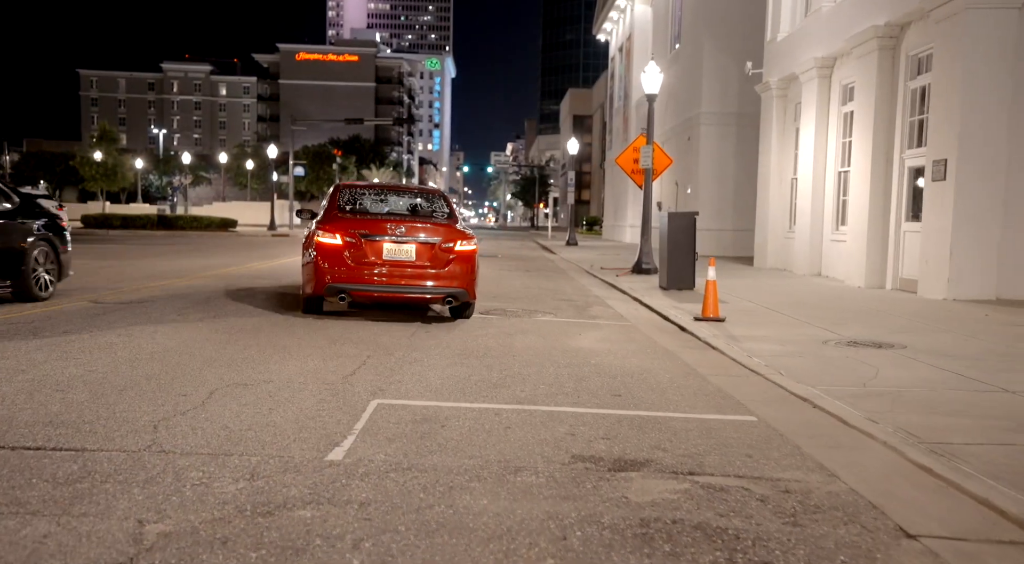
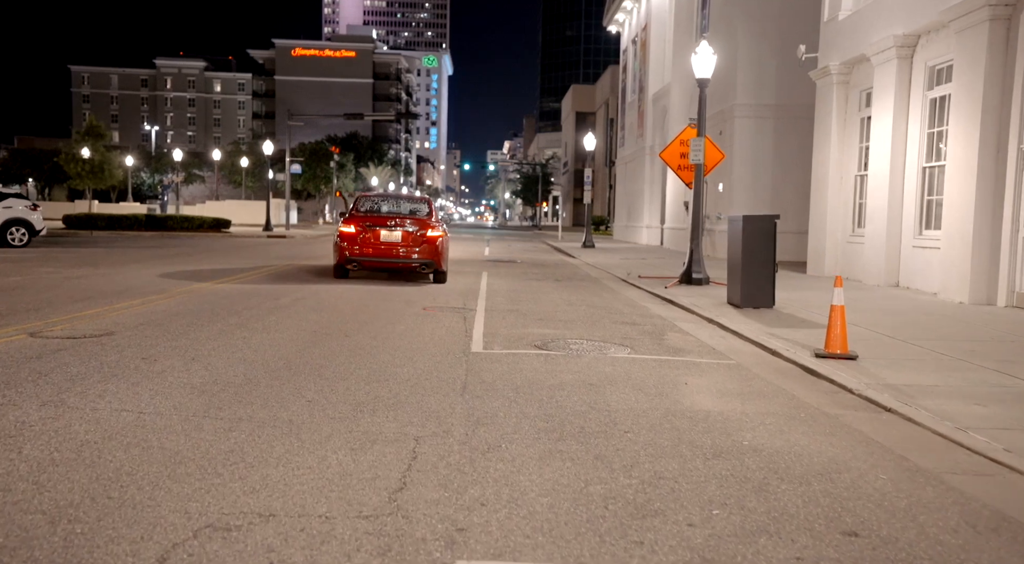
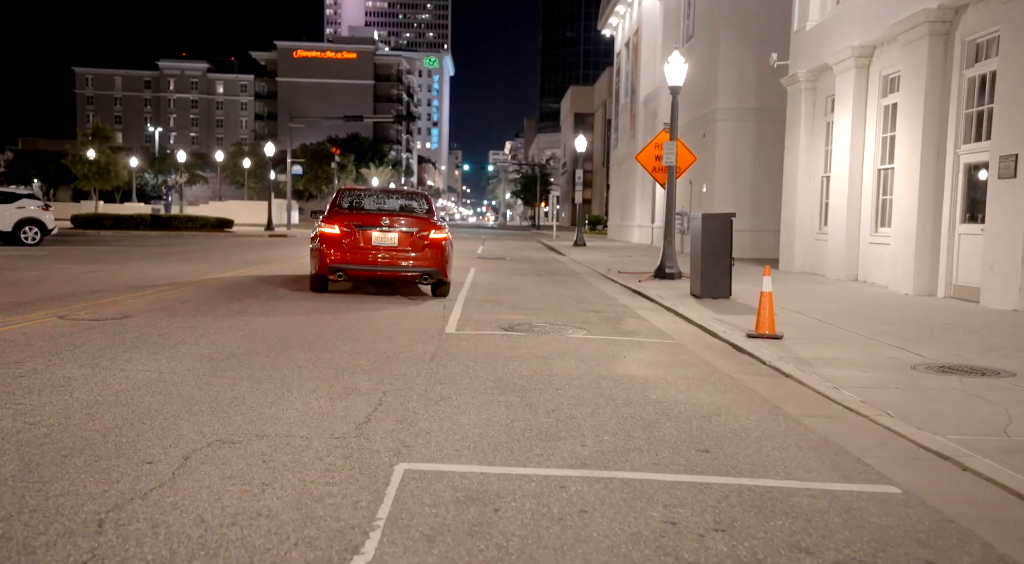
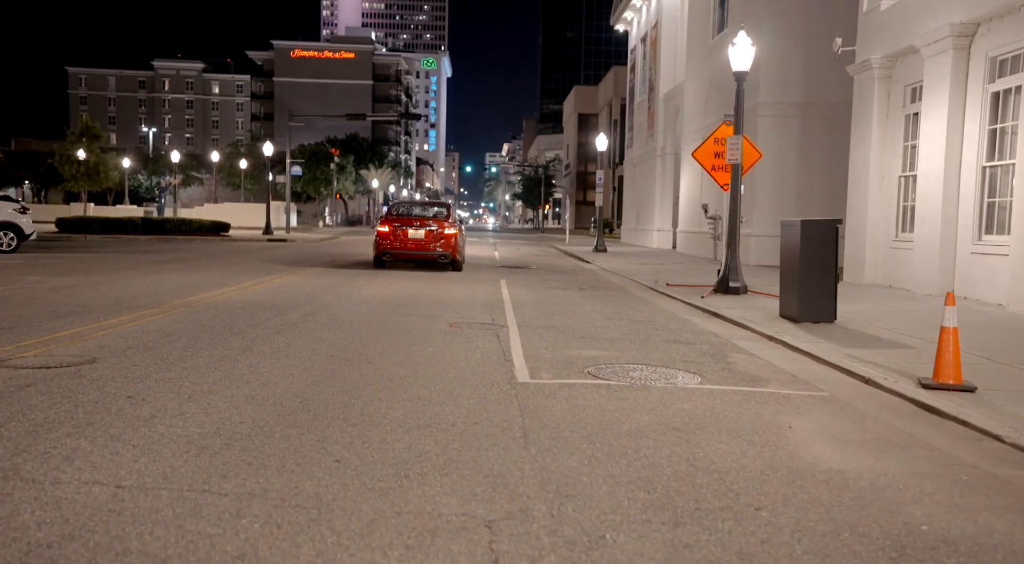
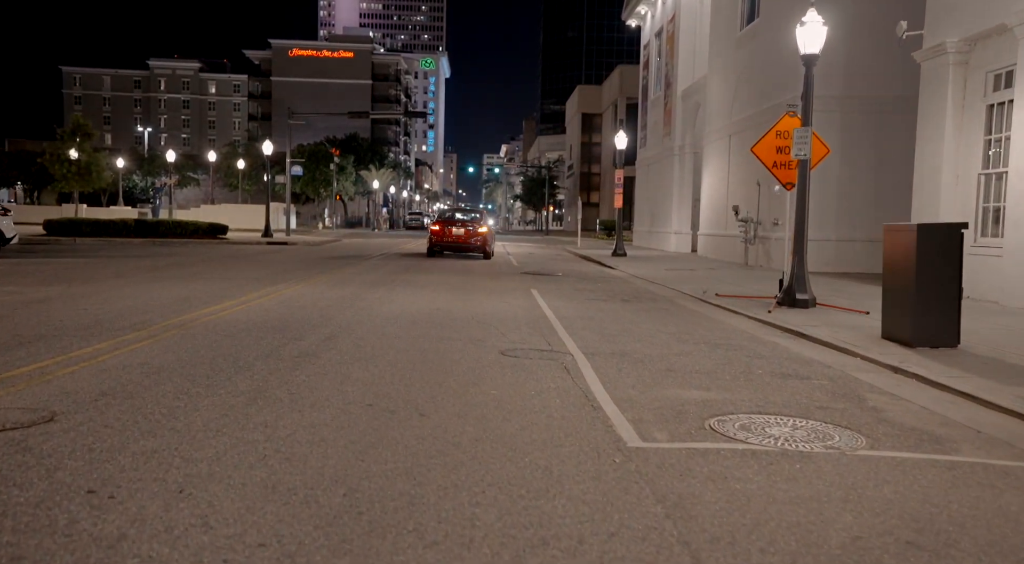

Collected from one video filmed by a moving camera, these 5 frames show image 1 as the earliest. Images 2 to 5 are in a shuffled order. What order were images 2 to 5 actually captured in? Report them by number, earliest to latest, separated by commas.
3, 2, 4, 5
